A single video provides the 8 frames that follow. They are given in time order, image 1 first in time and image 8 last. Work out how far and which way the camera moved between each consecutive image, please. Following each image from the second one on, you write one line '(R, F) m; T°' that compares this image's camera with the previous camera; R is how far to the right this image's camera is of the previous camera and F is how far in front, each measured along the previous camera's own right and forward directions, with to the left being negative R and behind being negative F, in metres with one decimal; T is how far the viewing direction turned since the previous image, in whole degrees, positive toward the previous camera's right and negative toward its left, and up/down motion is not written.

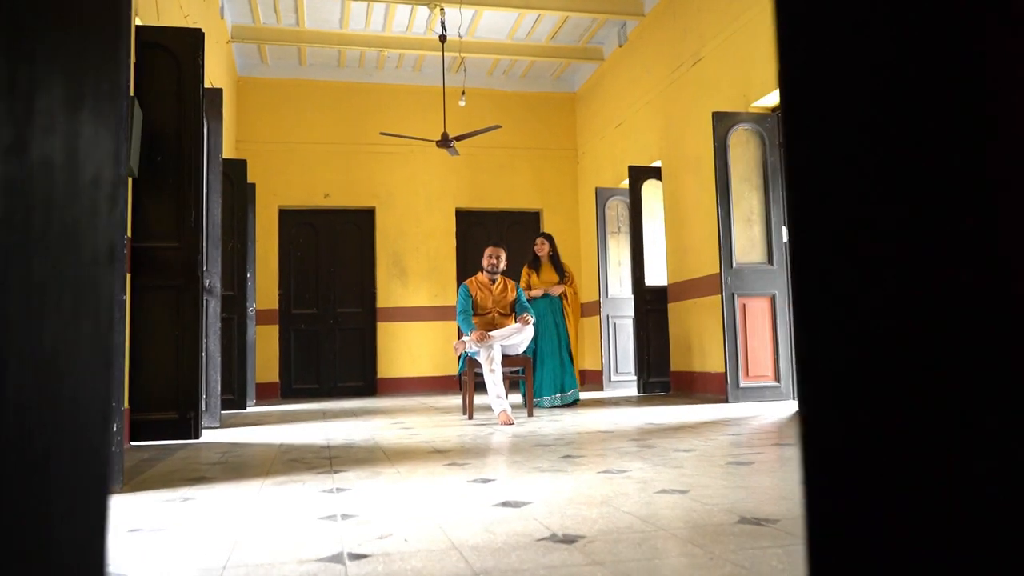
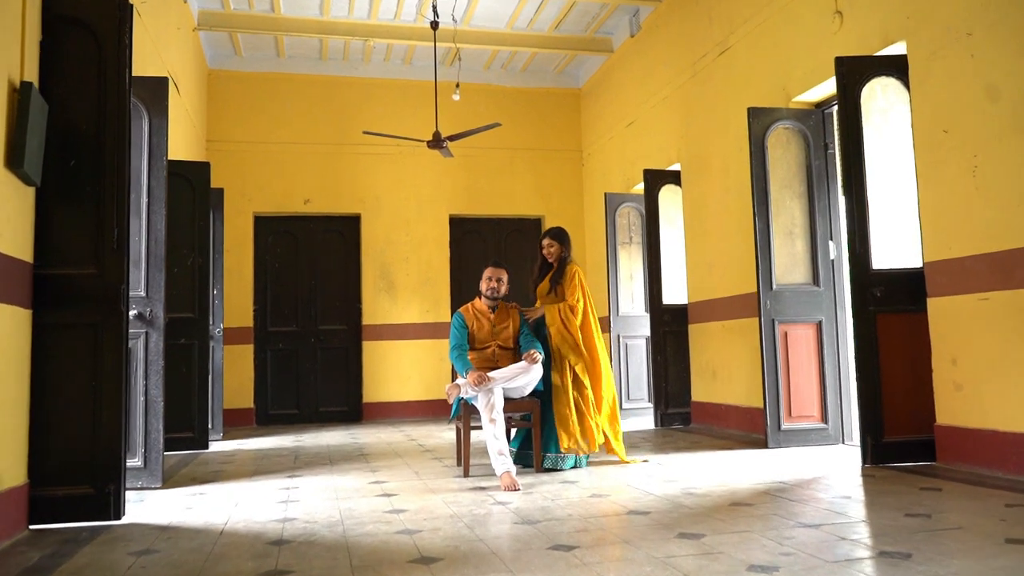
(0.0, +0.9) m; 0°
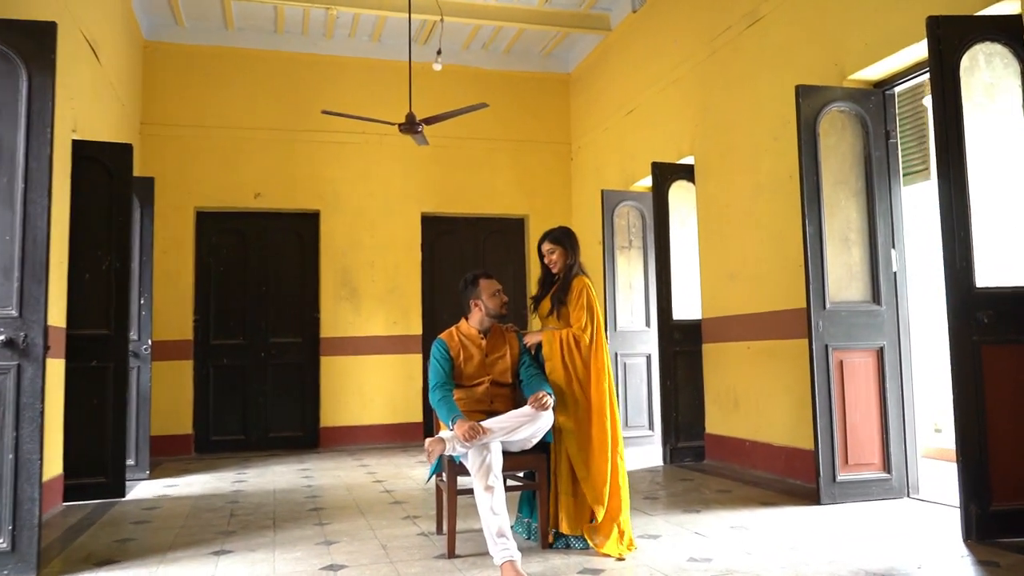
(-0.1, +1.0) m; +2°
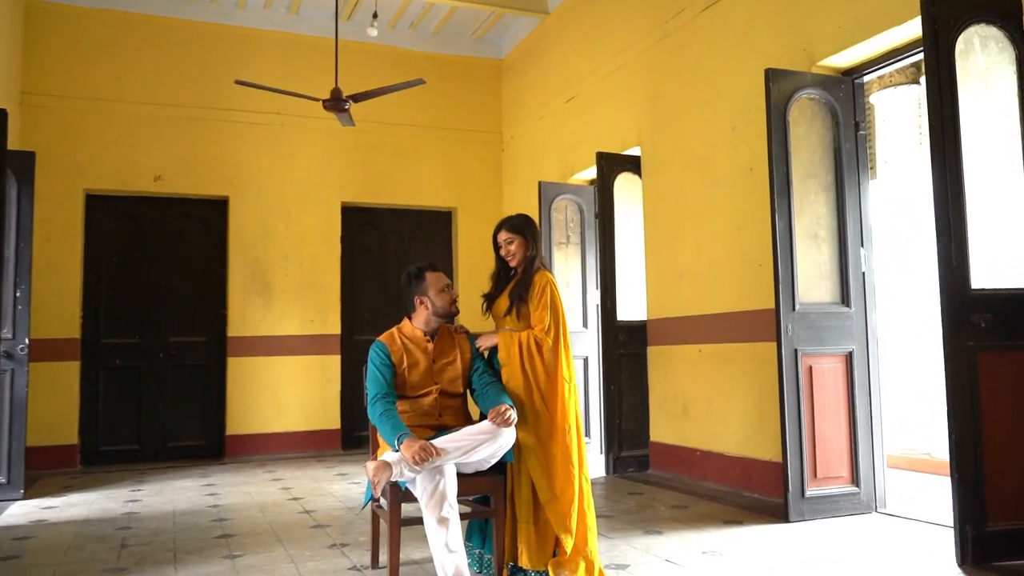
(-0.2, +0.5) m; +6°
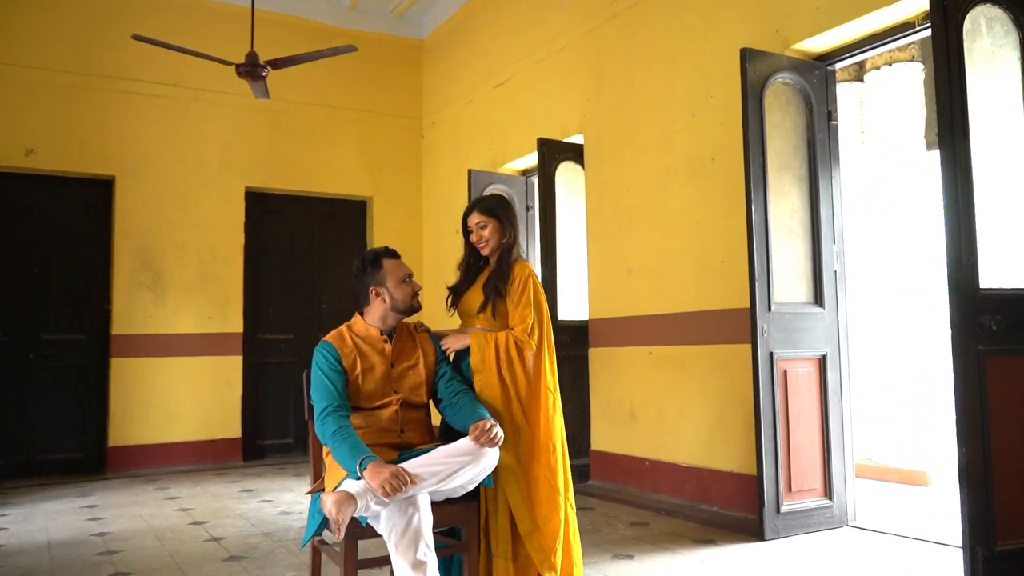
(-0.3, +0.5) m; +8°
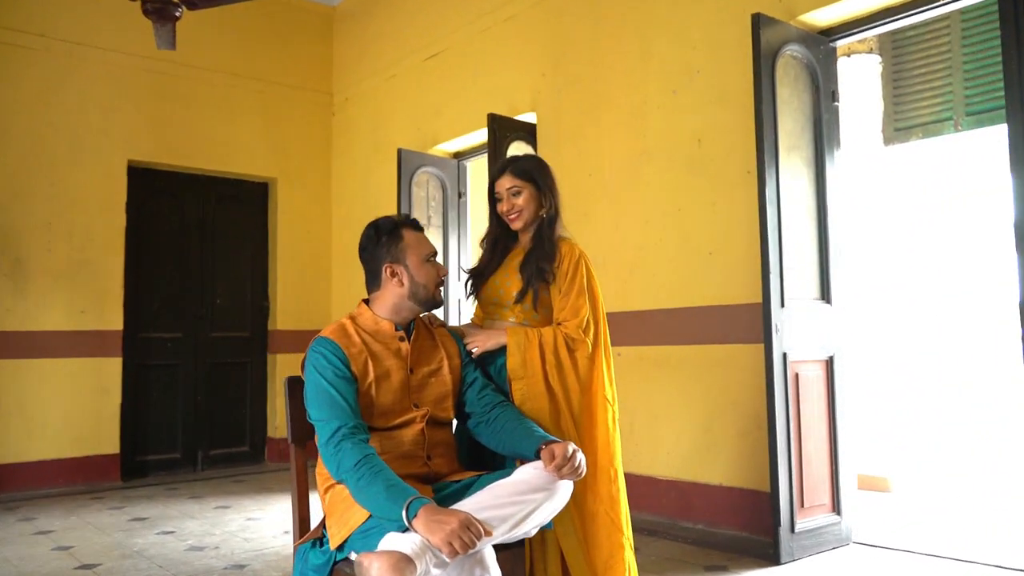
(-0.4, +0.6) m; +9°
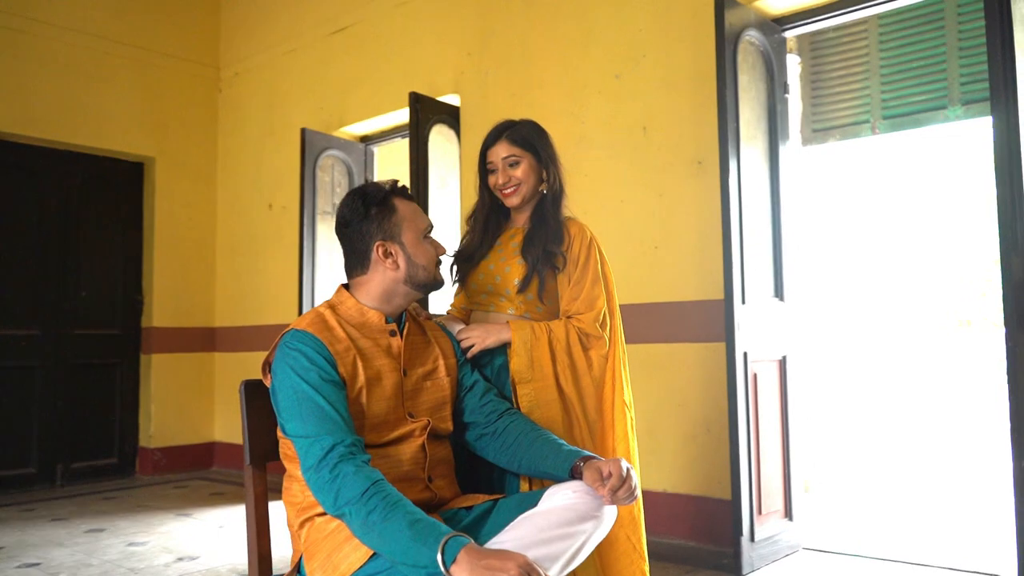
(-0.3, +0.3) m; +9°
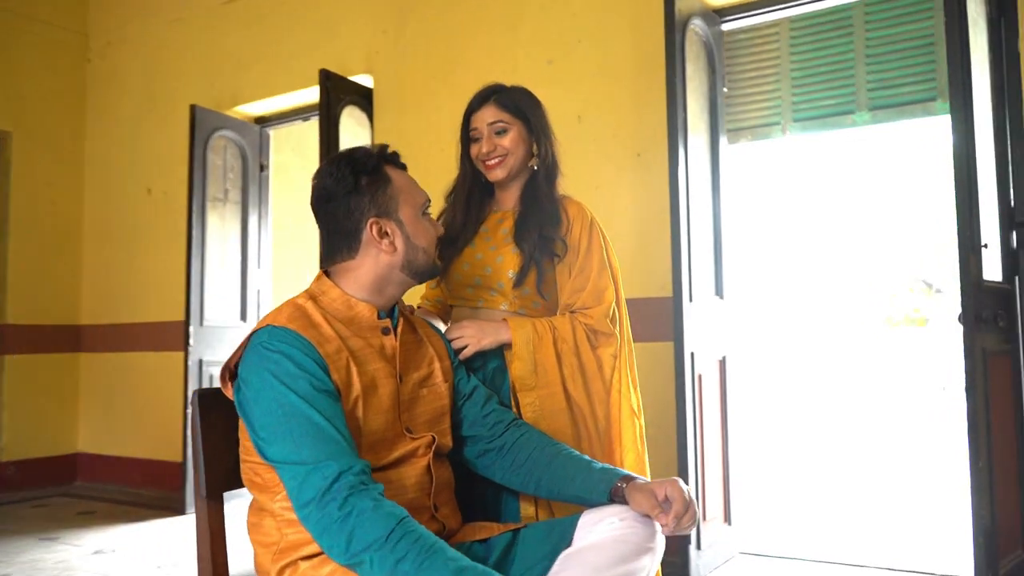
(-0.2, +0.3) m; +9°
